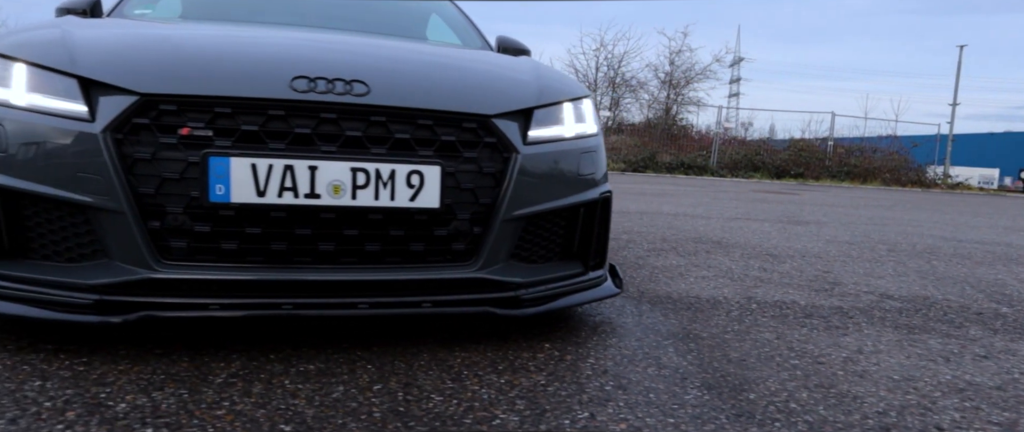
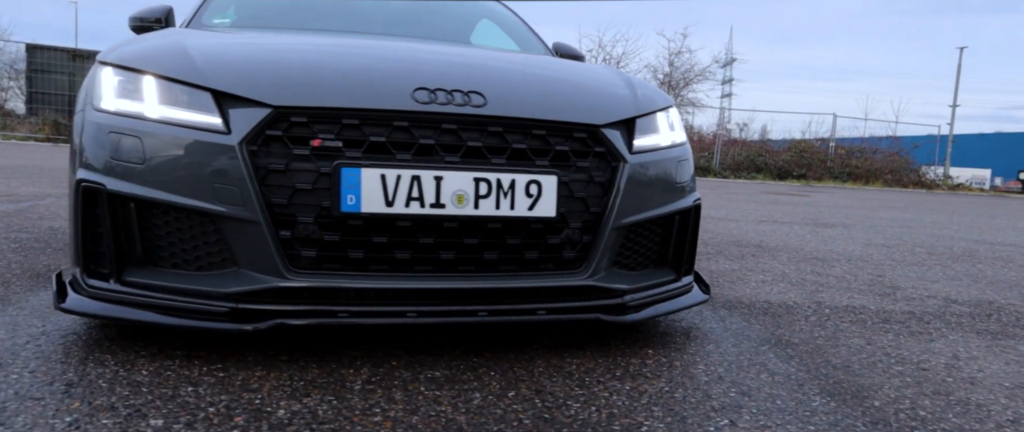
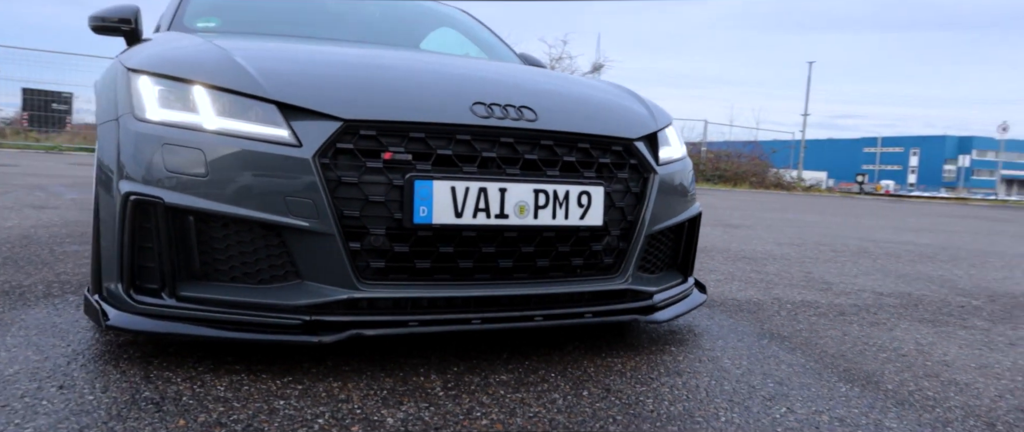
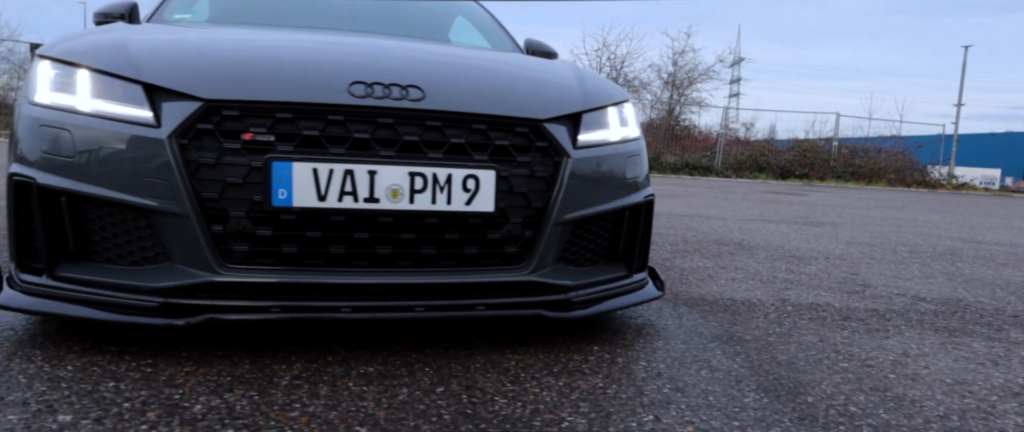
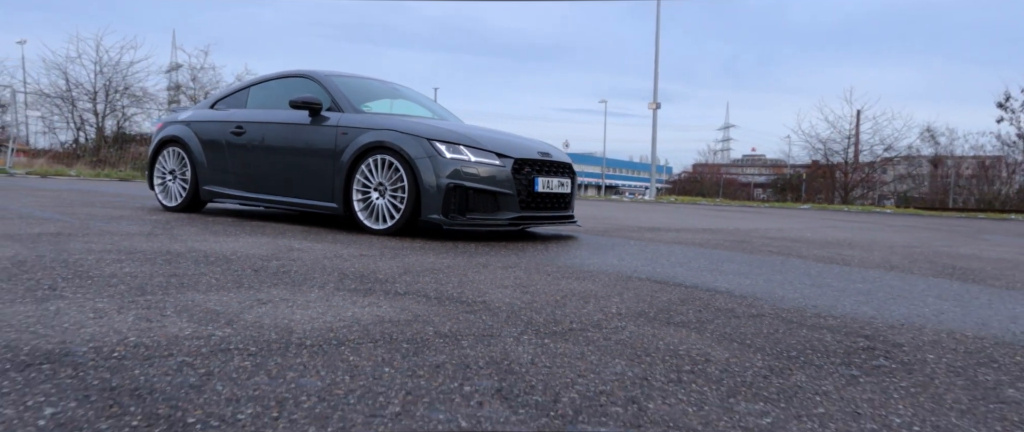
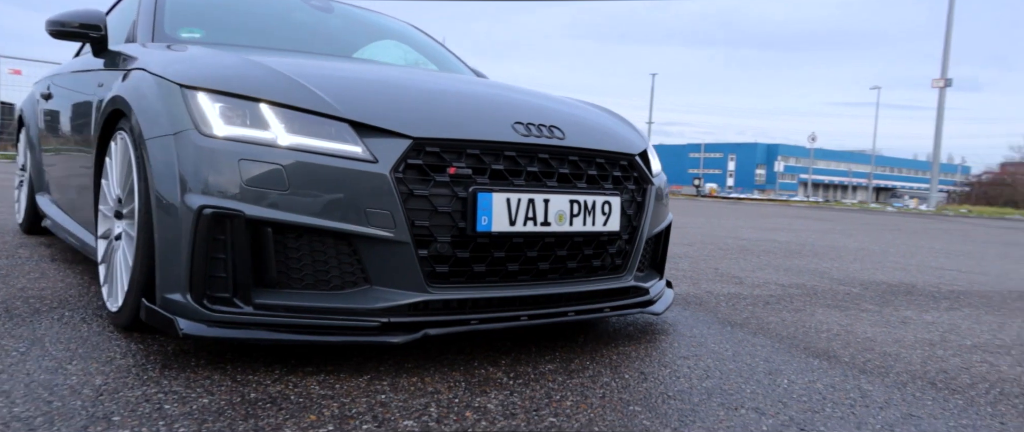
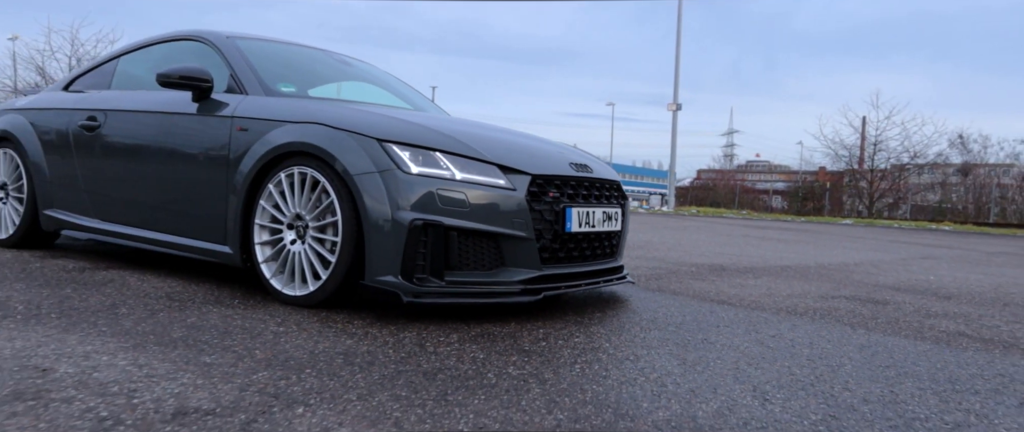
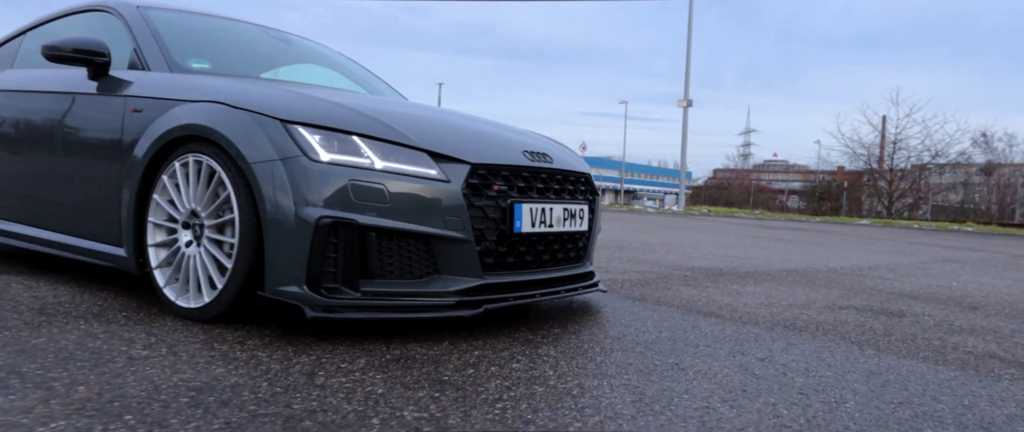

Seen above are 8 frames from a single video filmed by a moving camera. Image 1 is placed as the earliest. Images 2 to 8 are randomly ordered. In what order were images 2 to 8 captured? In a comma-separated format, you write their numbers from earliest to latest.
4, 2, 3, 6, 8, 7, 5
